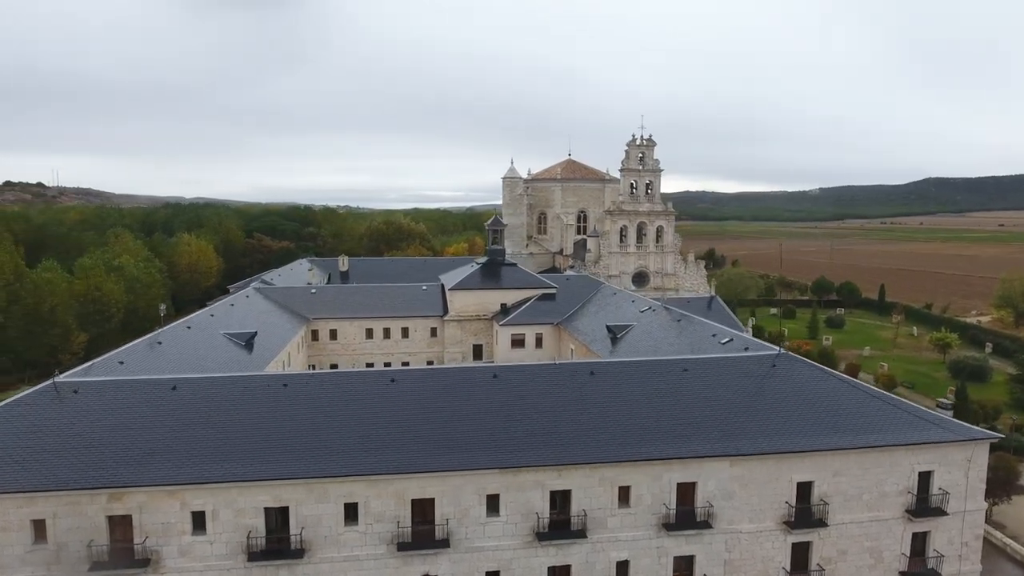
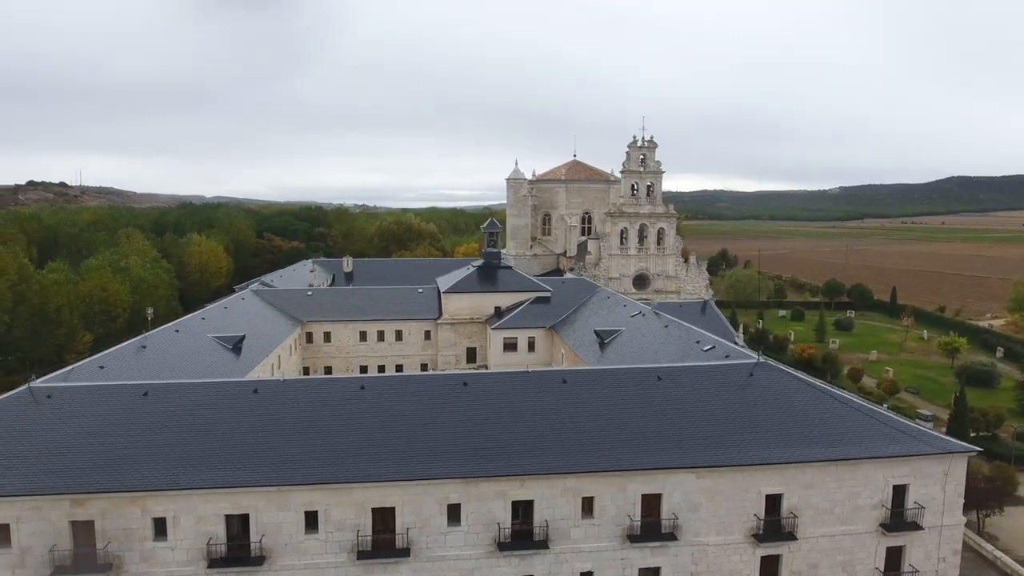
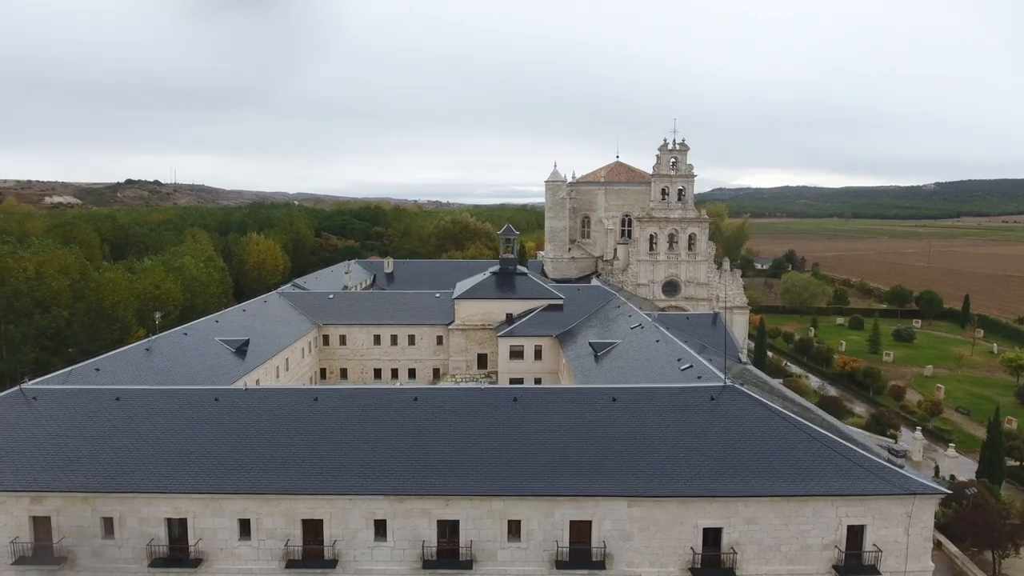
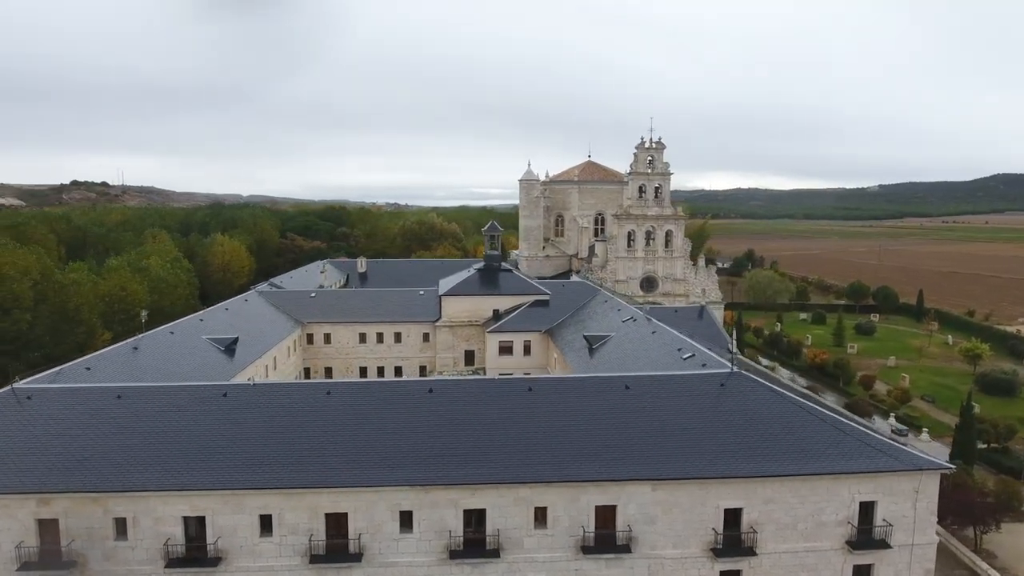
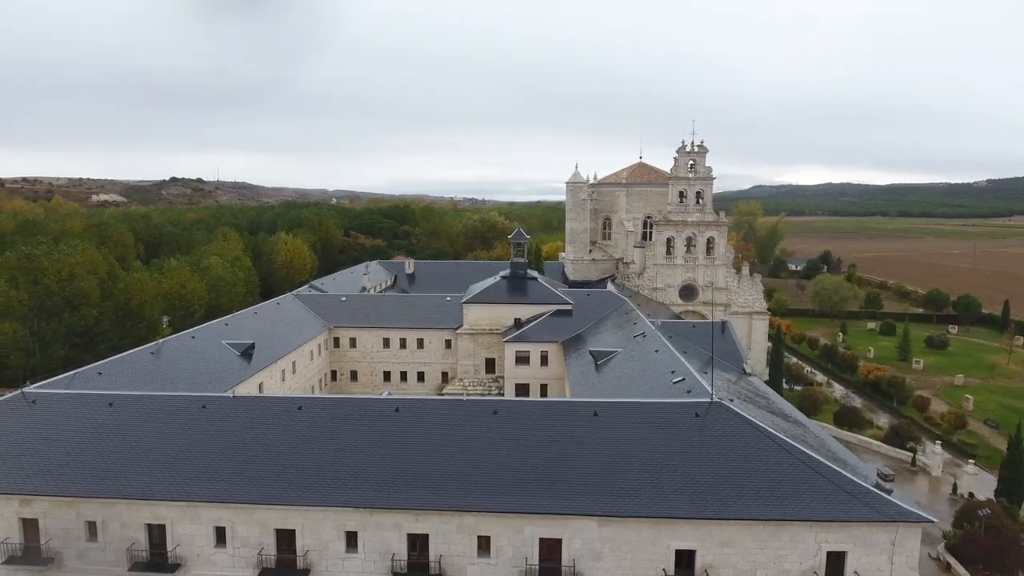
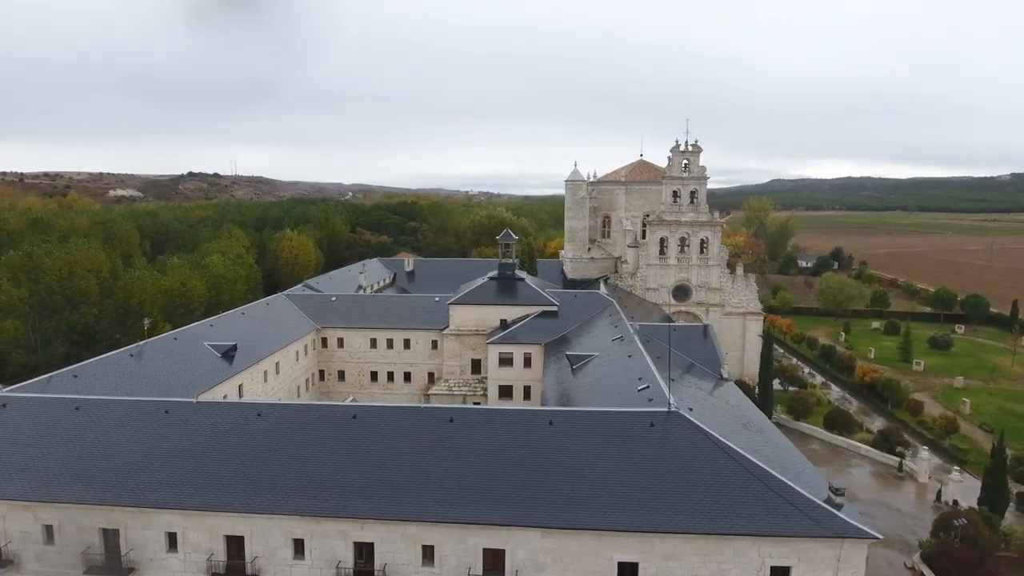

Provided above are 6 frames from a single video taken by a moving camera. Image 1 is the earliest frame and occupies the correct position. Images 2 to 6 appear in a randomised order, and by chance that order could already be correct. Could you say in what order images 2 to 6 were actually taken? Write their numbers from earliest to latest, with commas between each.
2, 4, 3, 5, 6
